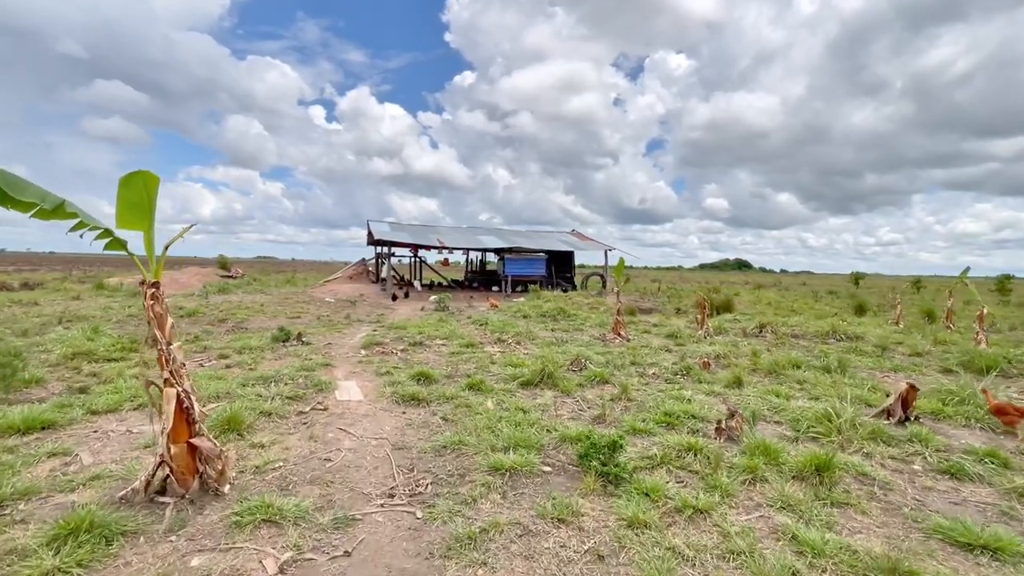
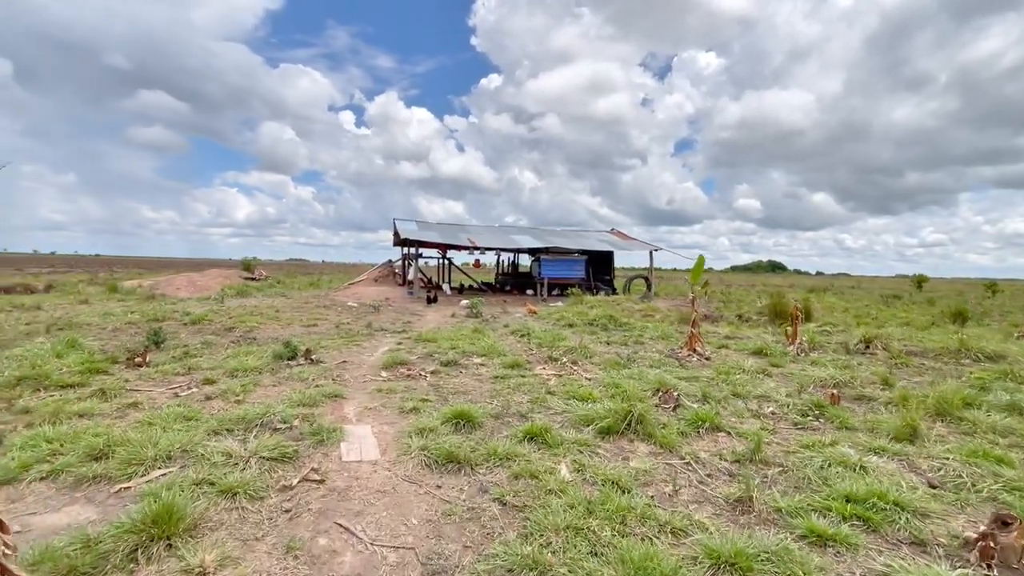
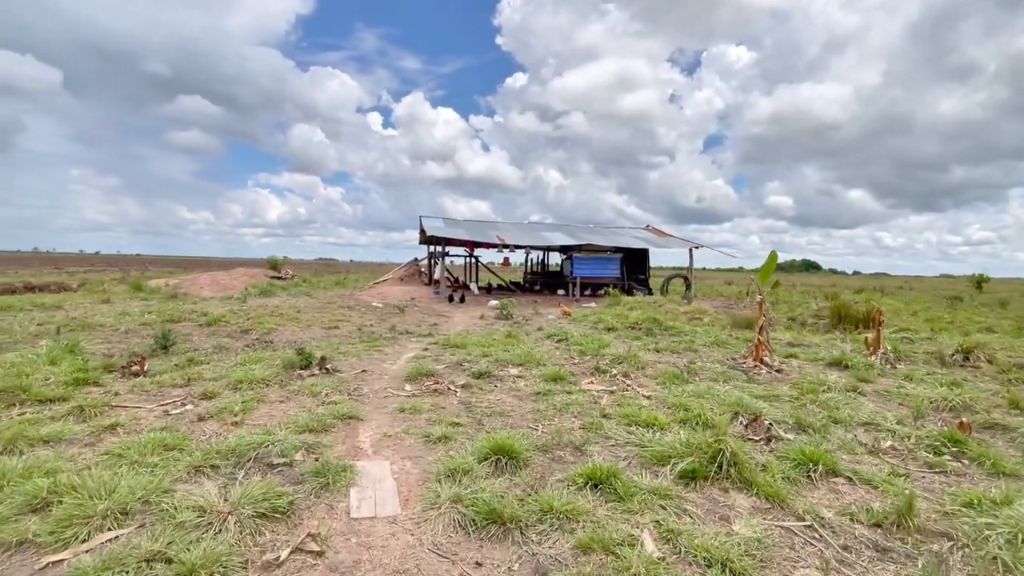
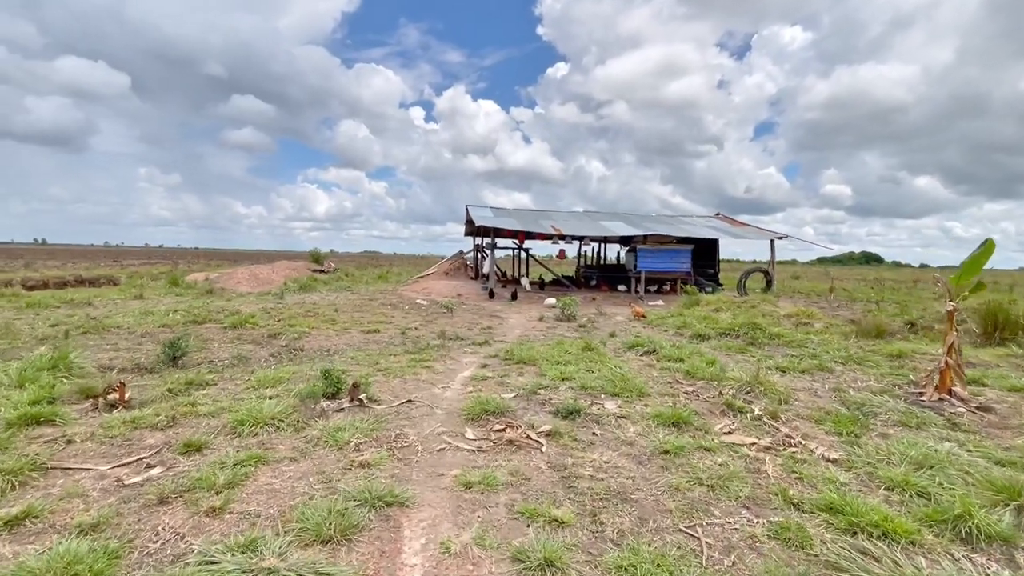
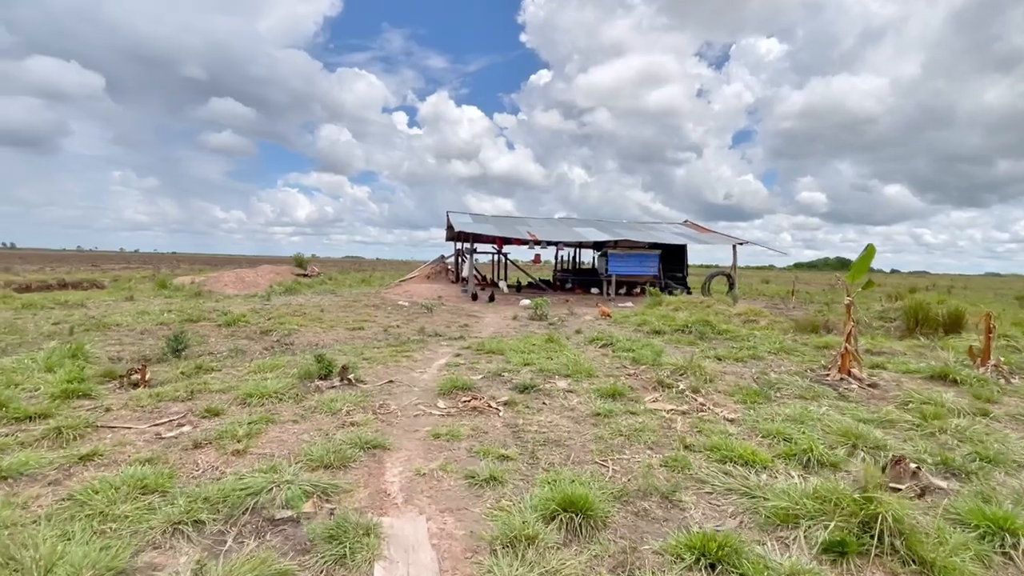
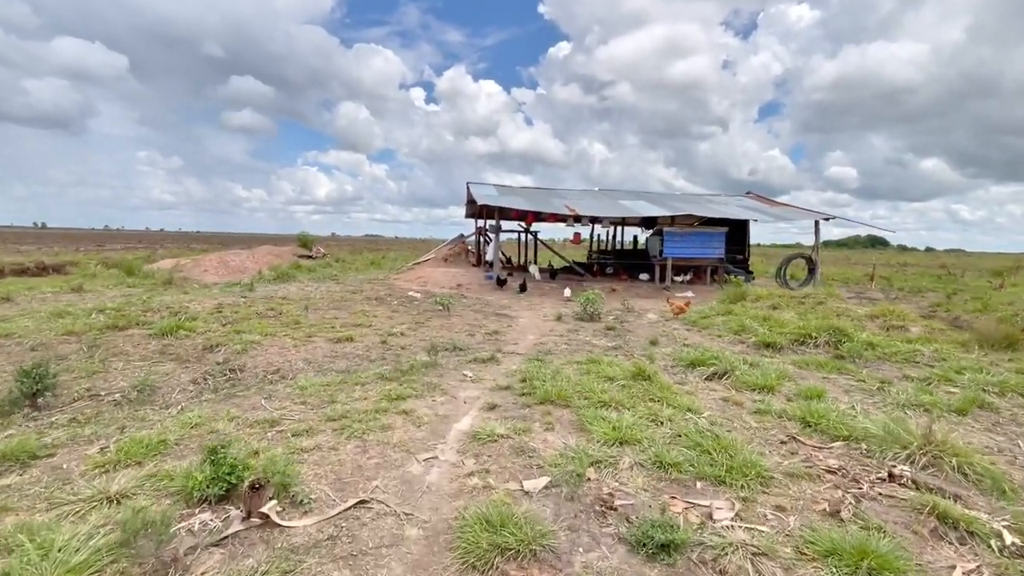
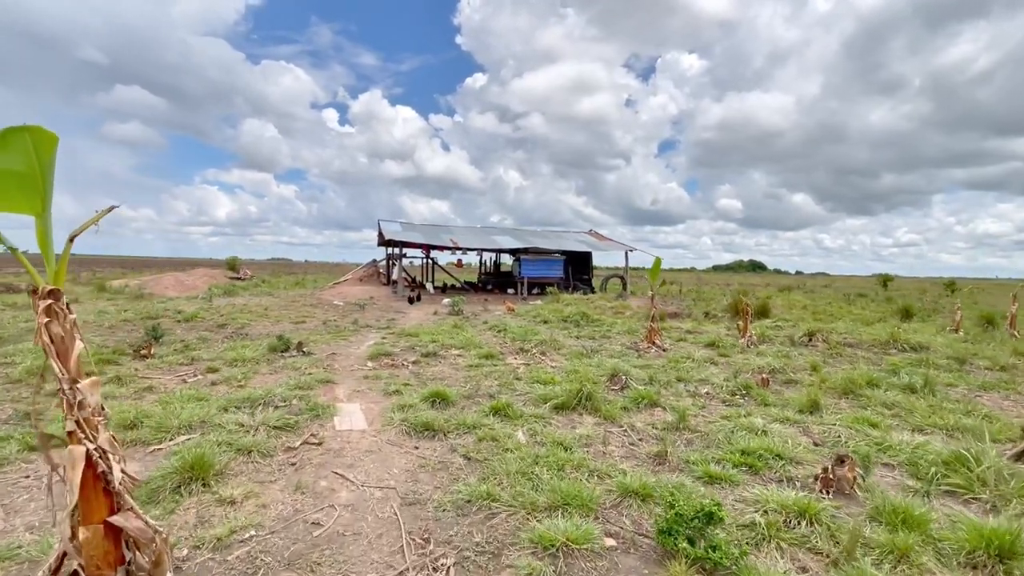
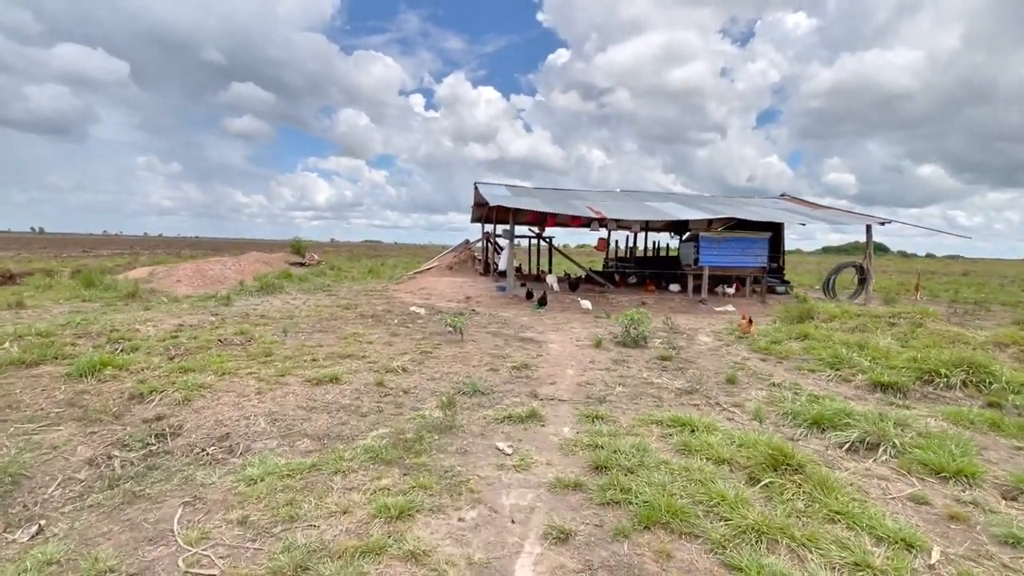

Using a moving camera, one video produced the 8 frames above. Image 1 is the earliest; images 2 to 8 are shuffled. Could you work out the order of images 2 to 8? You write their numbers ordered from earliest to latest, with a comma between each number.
7, 2, 3, 5, 4, 6, 8
